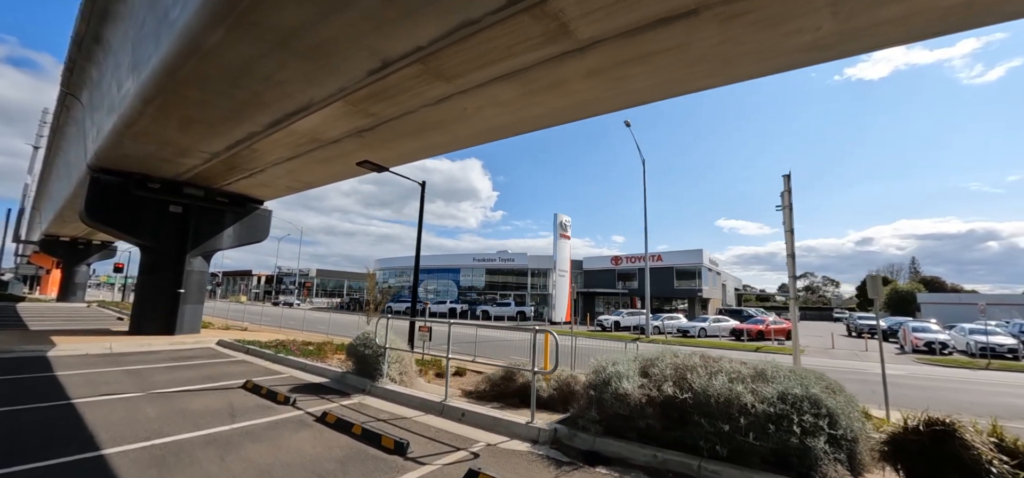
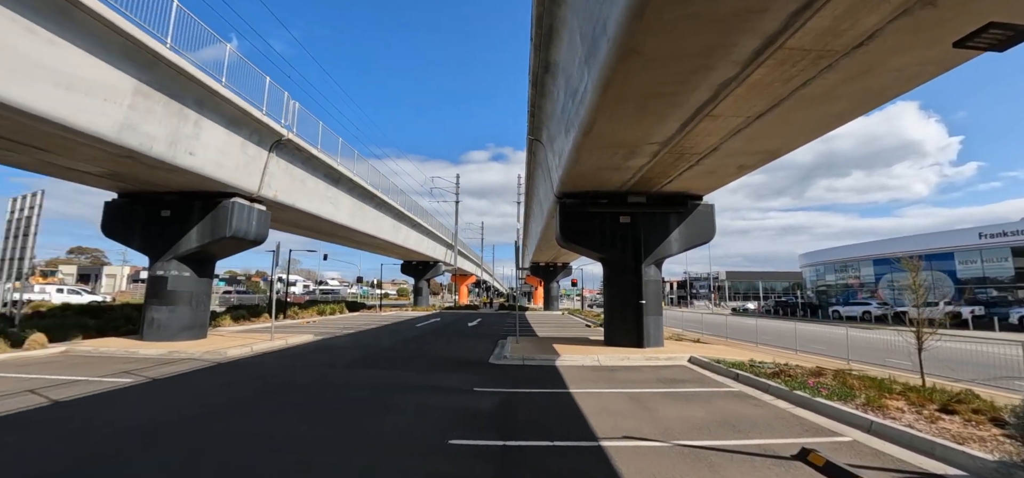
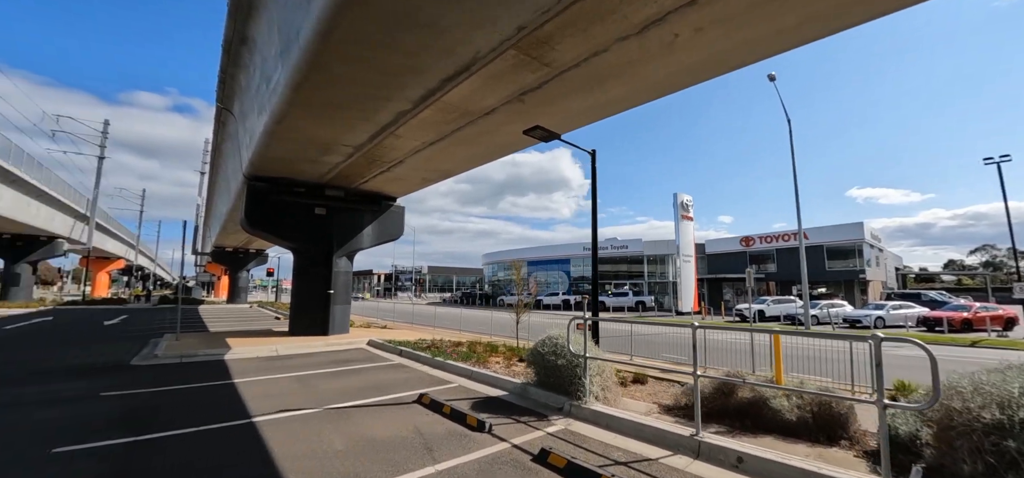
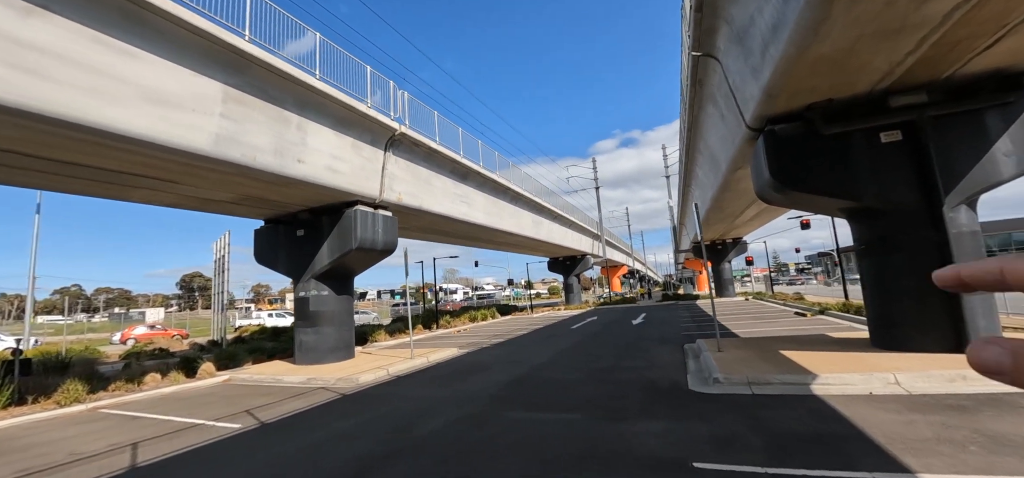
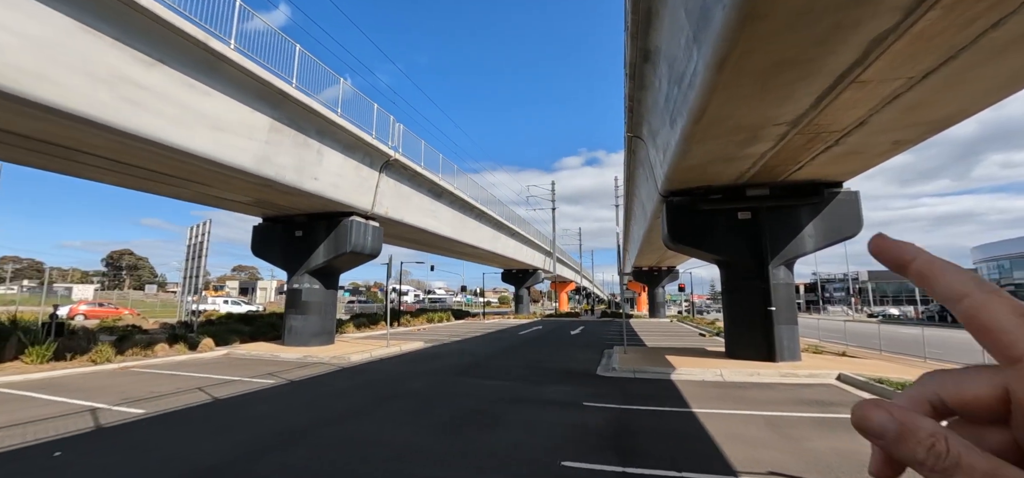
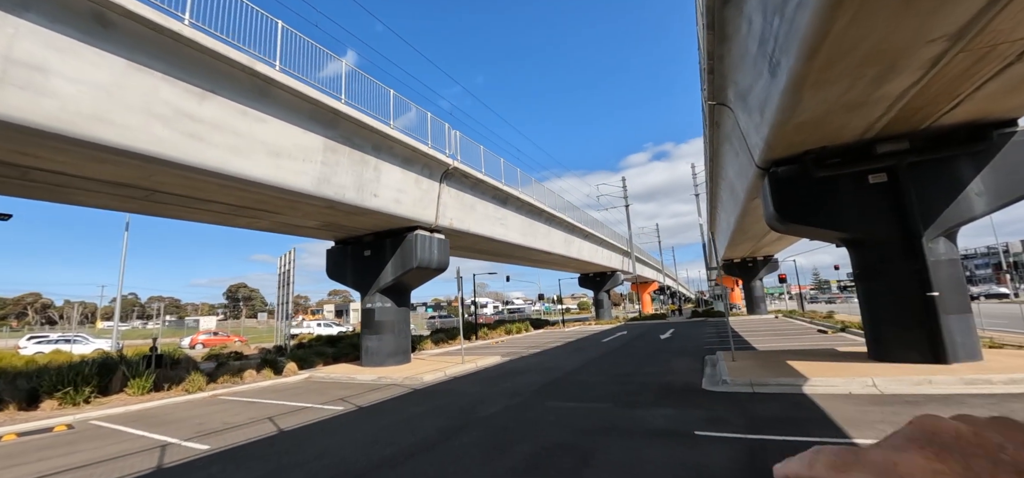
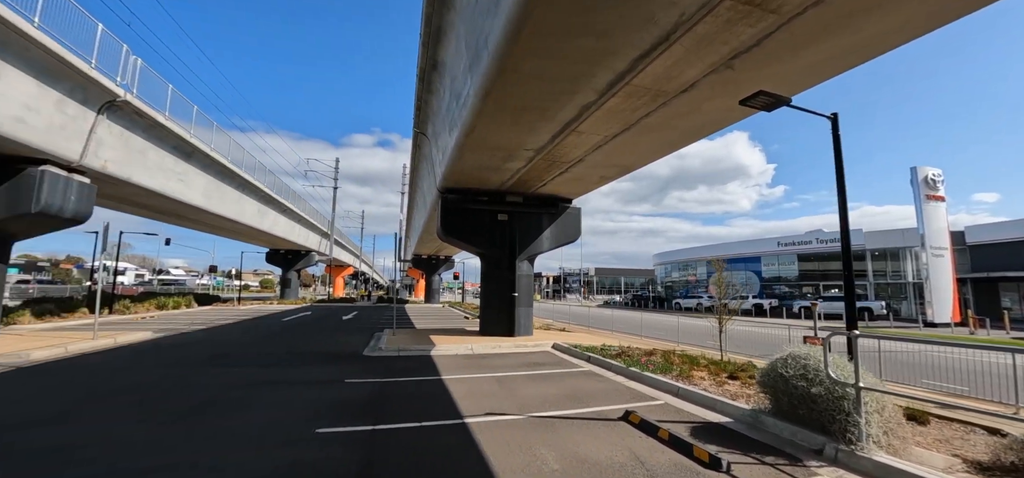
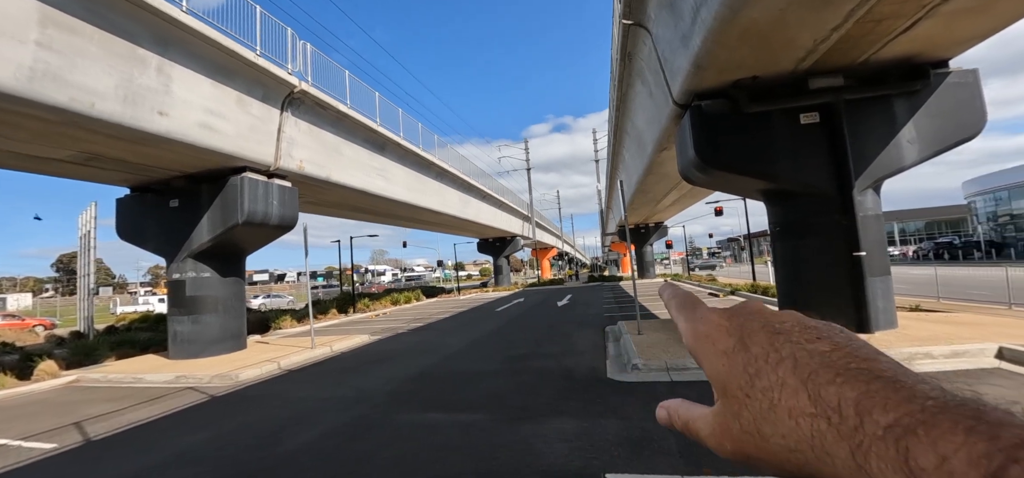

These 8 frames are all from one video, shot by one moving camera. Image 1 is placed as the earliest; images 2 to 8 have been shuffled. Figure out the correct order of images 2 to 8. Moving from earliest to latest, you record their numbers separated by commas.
3, 7, 2, 5, 6, 4, 8
